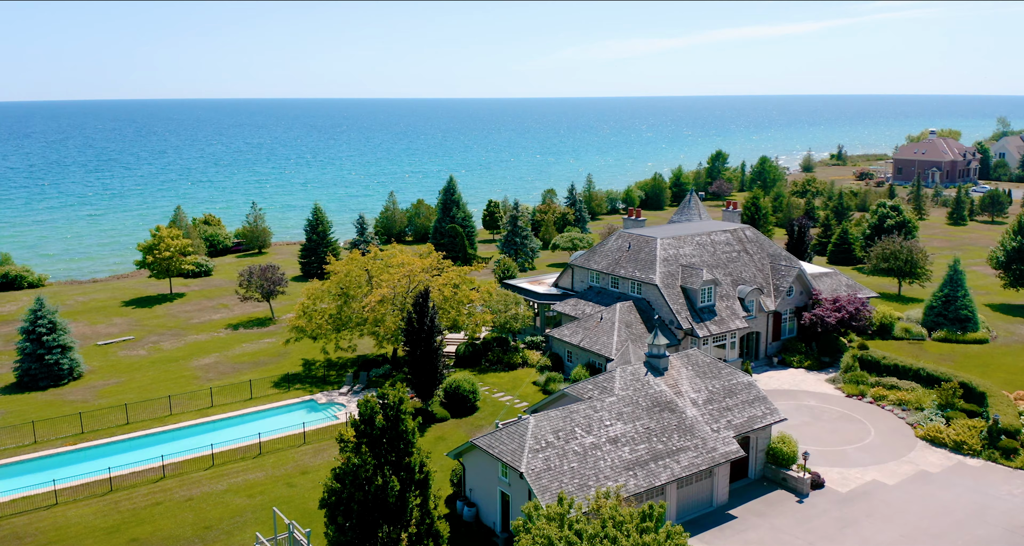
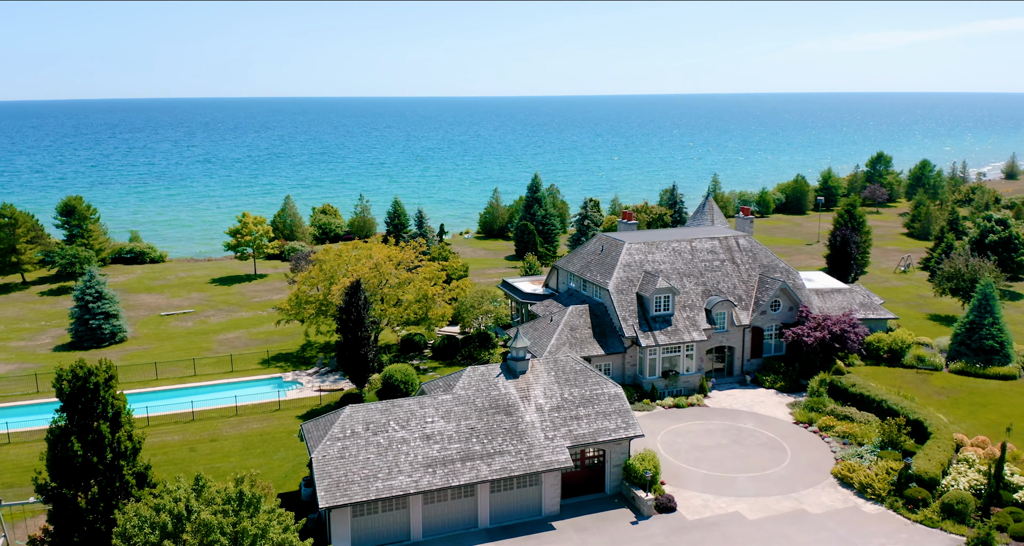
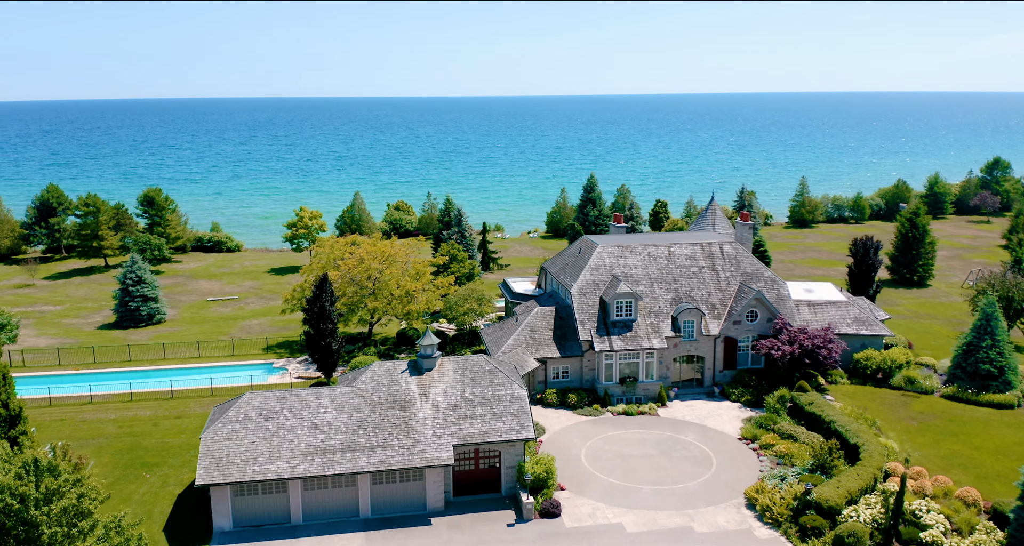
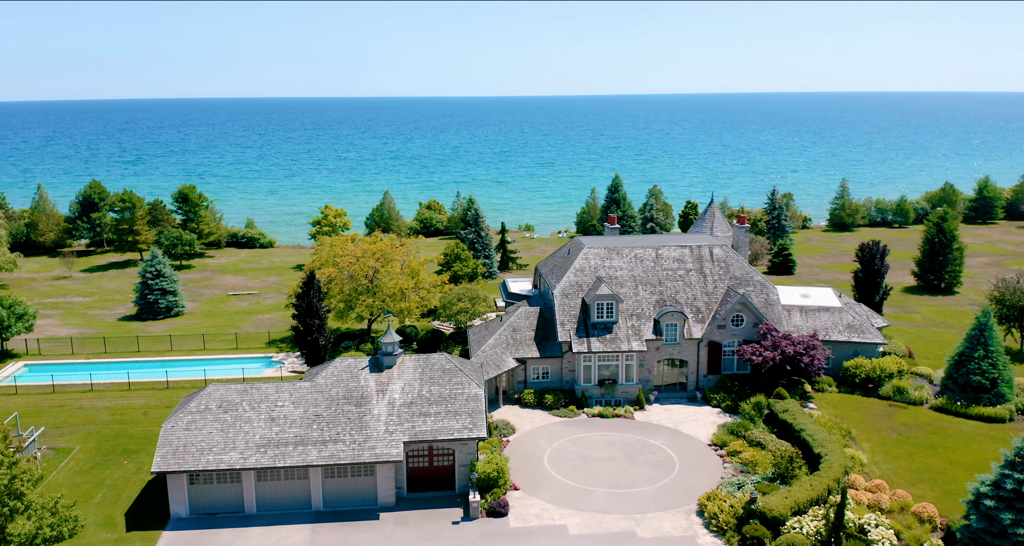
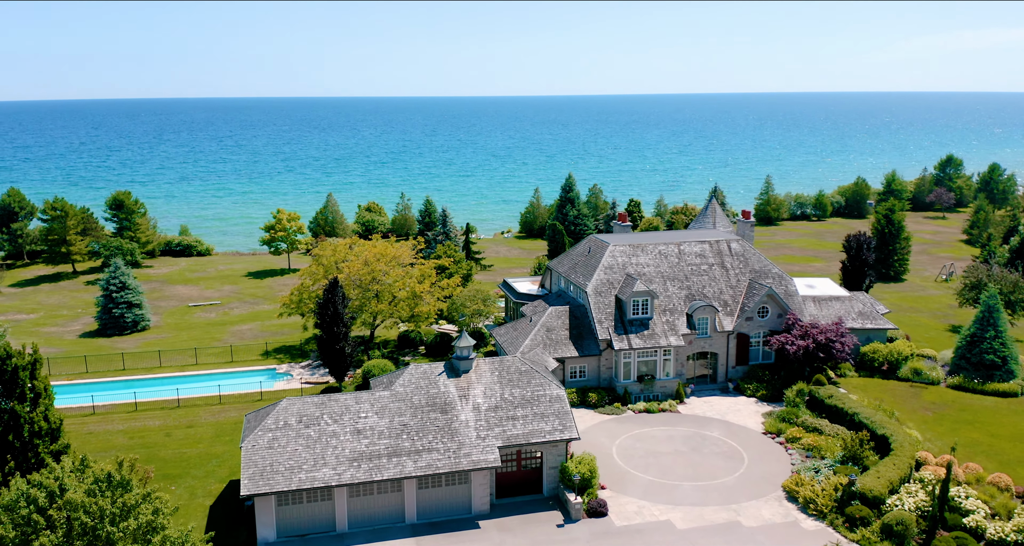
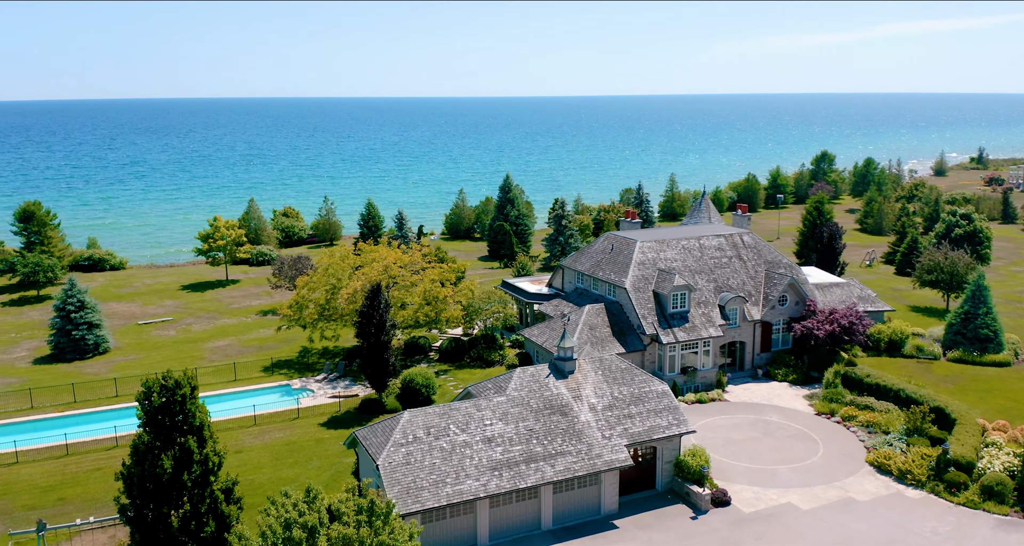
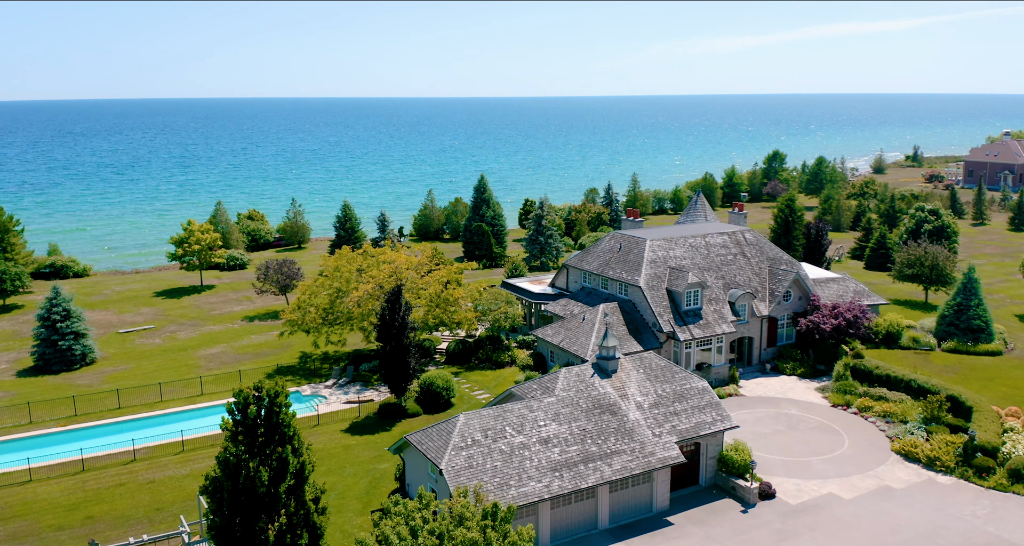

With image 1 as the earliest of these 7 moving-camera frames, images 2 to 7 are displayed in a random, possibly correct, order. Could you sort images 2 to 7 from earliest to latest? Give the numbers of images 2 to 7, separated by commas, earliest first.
7, 6, 2, 5, 3, 4
